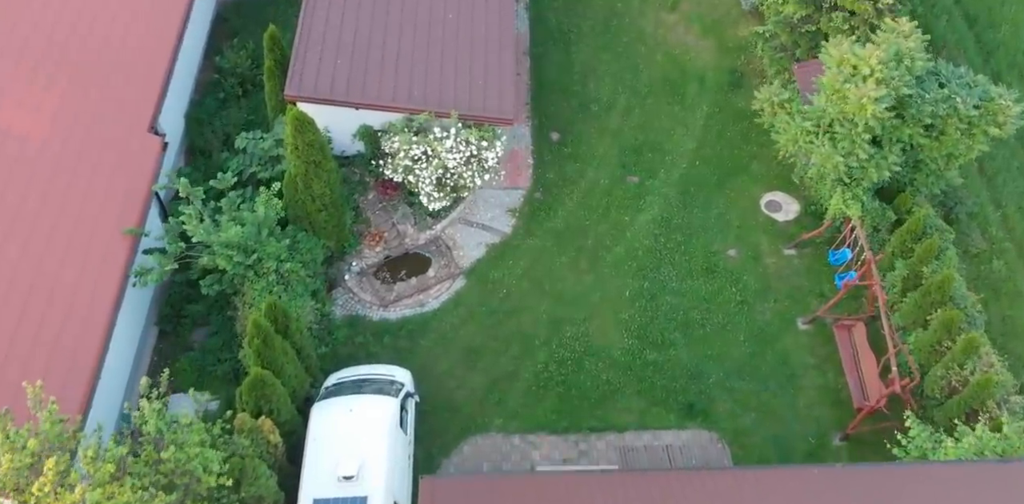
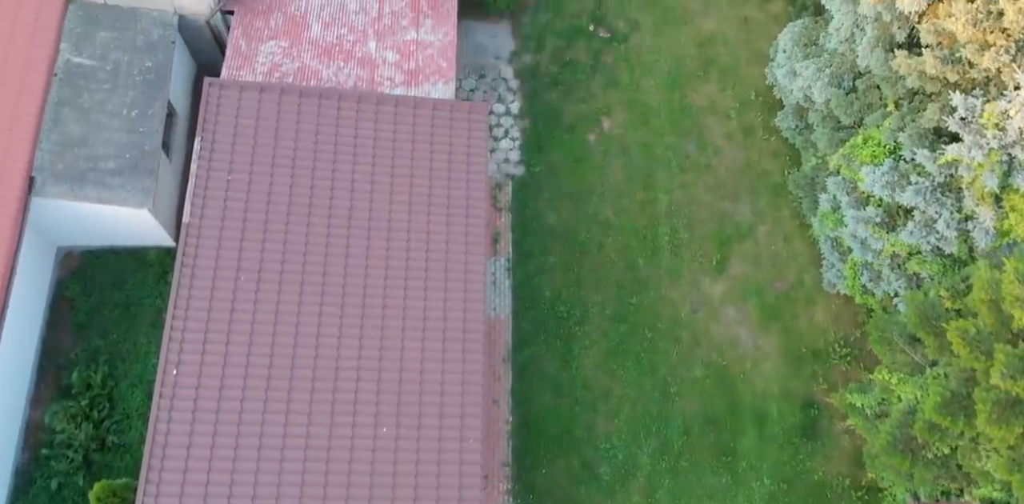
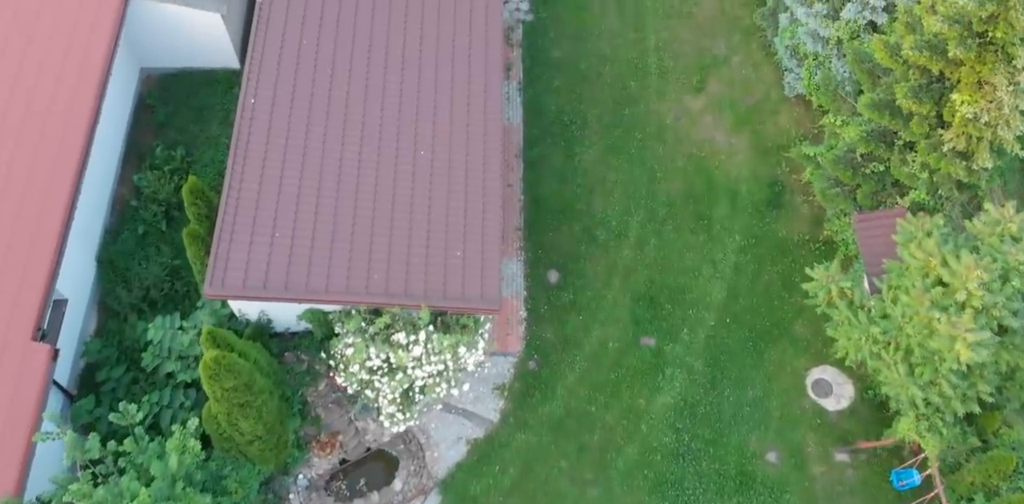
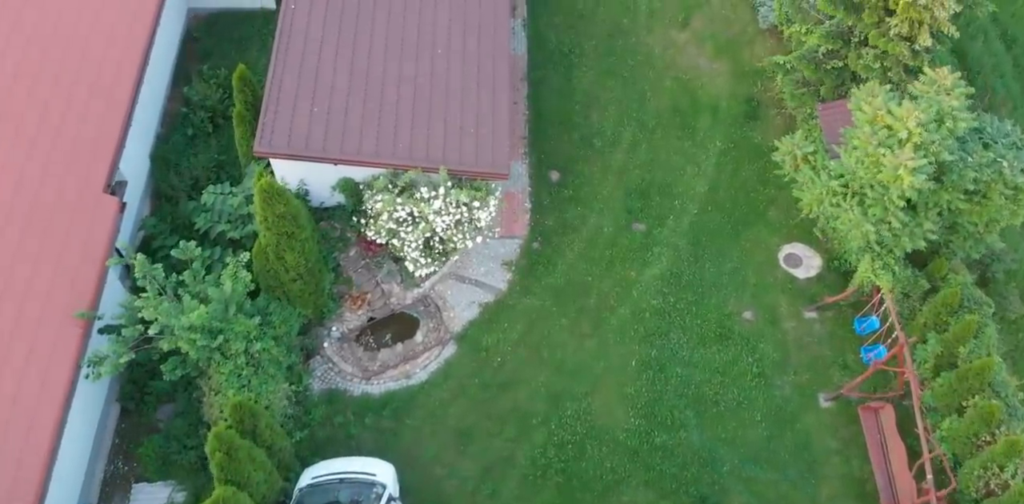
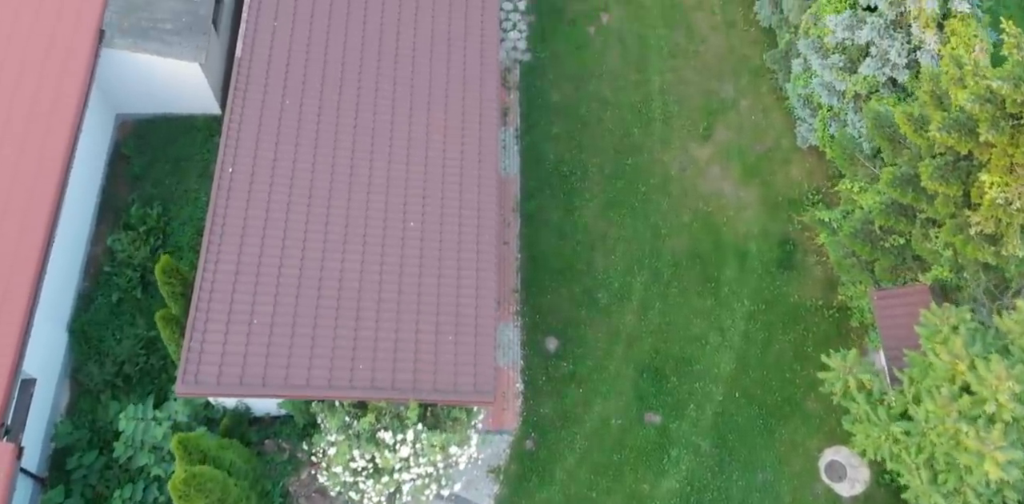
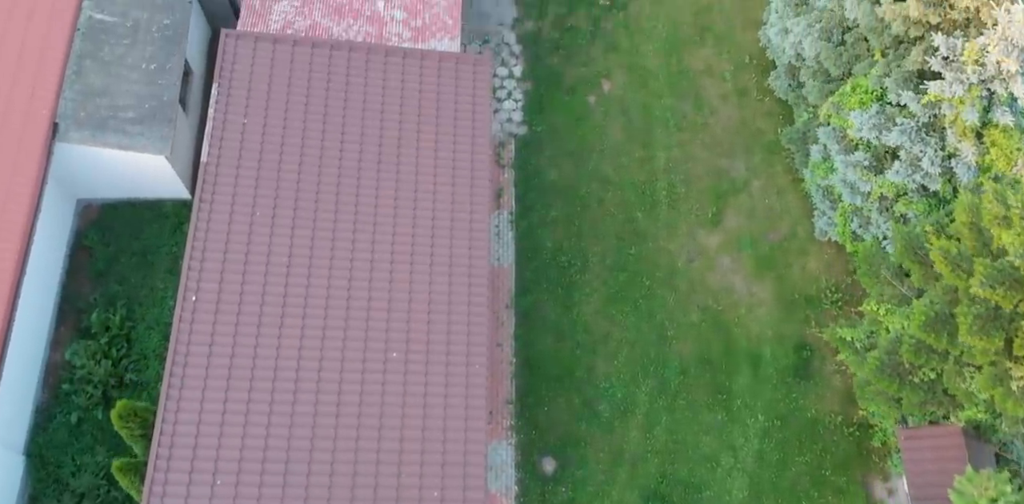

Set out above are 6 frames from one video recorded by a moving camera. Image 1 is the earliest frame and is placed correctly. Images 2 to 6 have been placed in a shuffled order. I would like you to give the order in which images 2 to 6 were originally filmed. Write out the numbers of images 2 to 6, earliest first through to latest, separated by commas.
4, 3, 5, 6, 2
